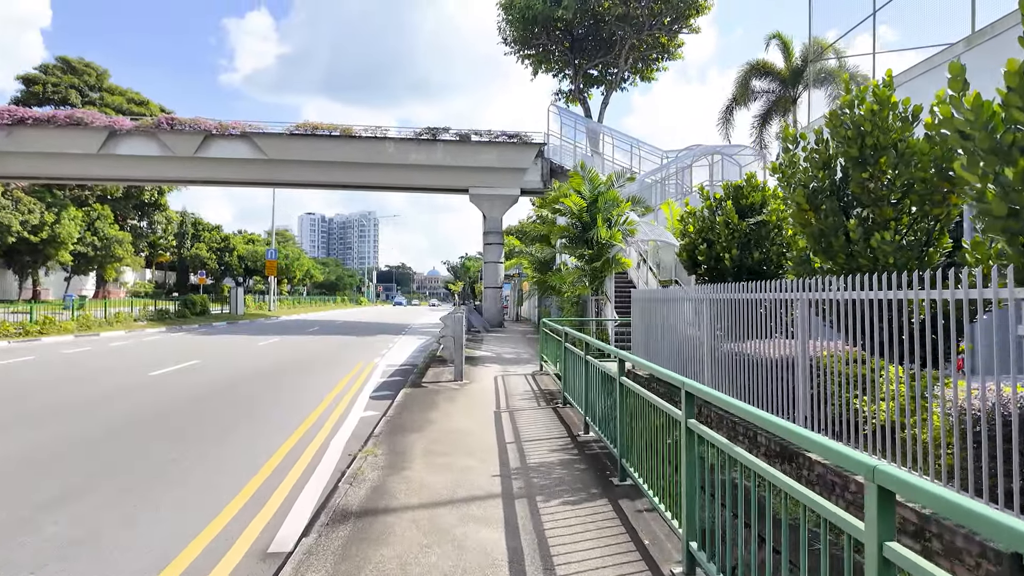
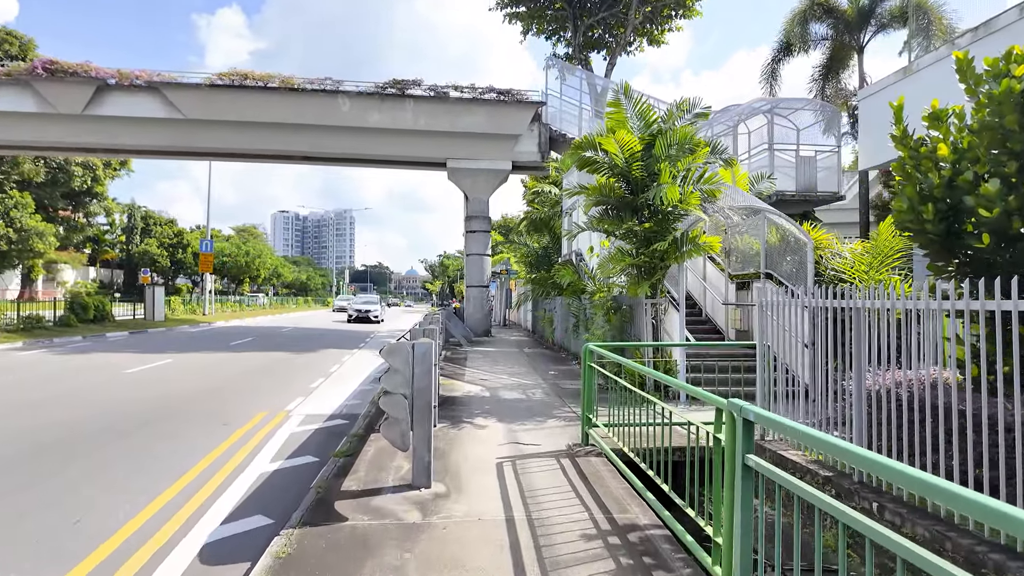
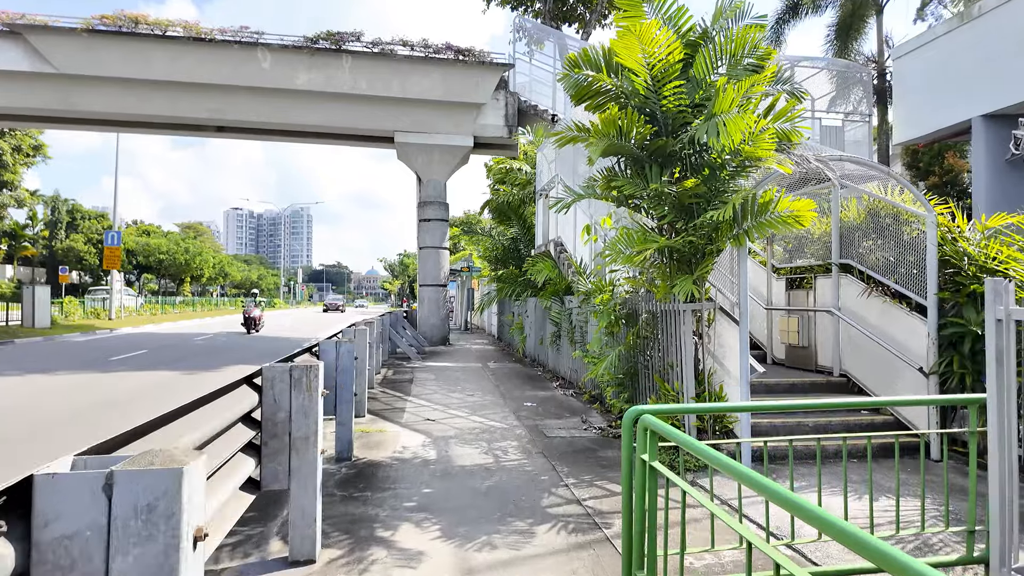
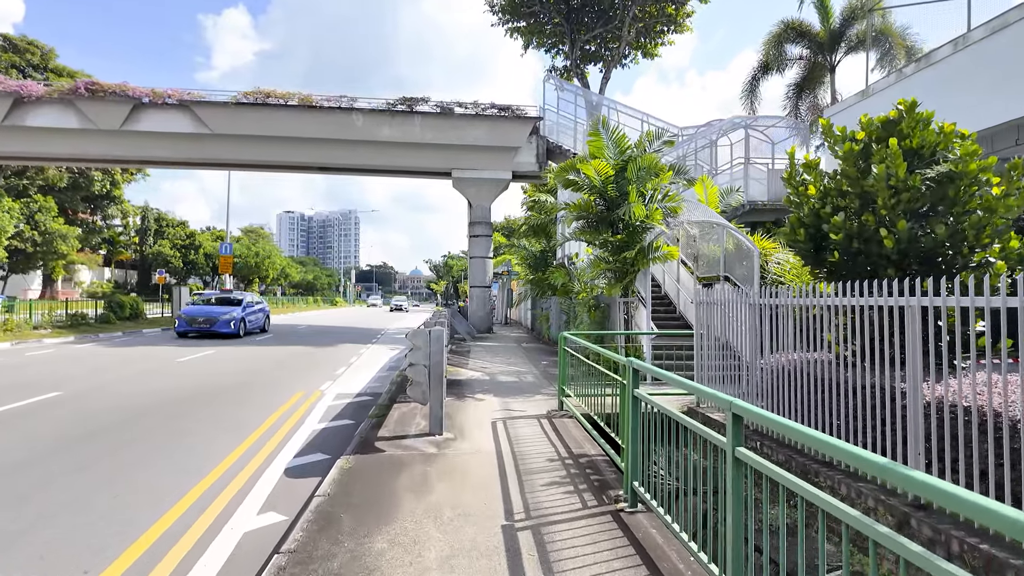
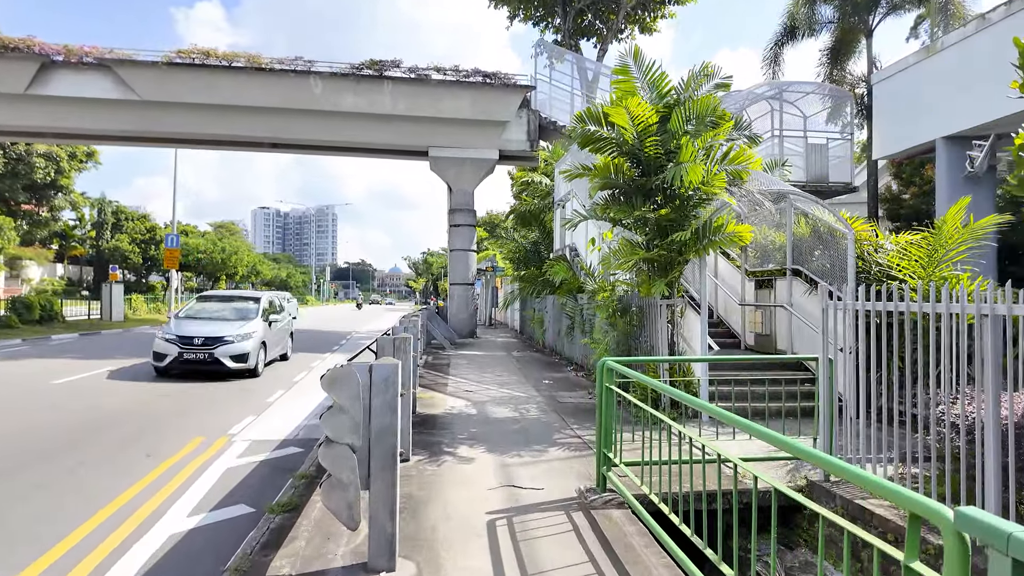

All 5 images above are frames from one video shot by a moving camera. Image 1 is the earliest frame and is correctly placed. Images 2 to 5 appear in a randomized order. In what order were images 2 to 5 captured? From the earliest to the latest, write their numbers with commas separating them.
4, 2, 5, 3
